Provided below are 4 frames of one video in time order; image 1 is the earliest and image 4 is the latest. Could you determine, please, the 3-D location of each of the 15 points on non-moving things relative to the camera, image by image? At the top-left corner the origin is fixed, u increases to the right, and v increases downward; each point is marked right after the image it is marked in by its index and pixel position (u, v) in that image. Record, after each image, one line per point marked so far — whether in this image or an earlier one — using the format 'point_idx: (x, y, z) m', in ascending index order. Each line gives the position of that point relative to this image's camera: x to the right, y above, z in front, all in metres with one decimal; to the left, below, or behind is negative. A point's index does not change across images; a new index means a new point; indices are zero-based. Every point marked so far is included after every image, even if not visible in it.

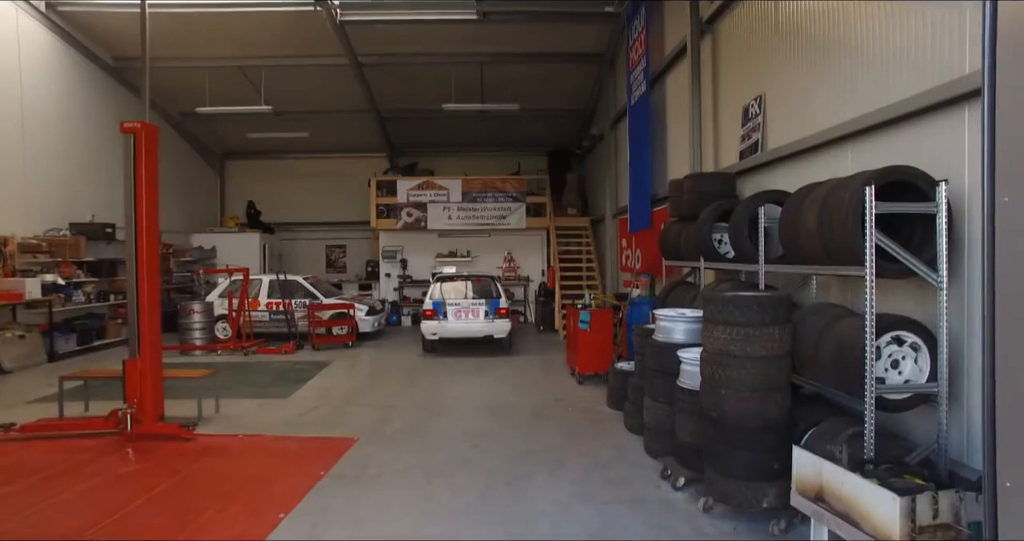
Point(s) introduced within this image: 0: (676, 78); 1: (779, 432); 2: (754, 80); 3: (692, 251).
0: (+1.7, +2.0, +8.2) m
1: (+1.1, -0.7, +3.4) m
2: (+1.8, +1.4, +5.8) m
3: (+1.3, +0.1, +5.6) m
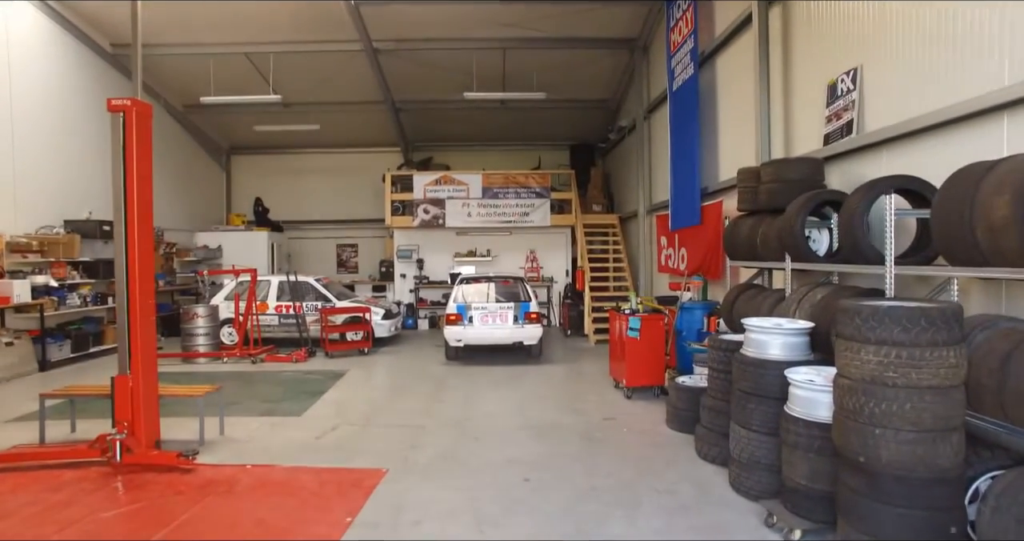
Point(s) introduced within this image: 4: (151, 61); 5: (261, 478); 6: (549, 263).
0: (+2.1, +2.0, +7.4) m
1: (+1.4, -0.7, +2.6) m
2: (+2.1, +1.4, +5.0) m
3: (+1.6, +0.1, +4.8) m
4: (-5.3, +3.1, +11.6) m
5: (-1.4, -1.1, +4.4) m
6: (+0.6, +0.1, +13.5) m
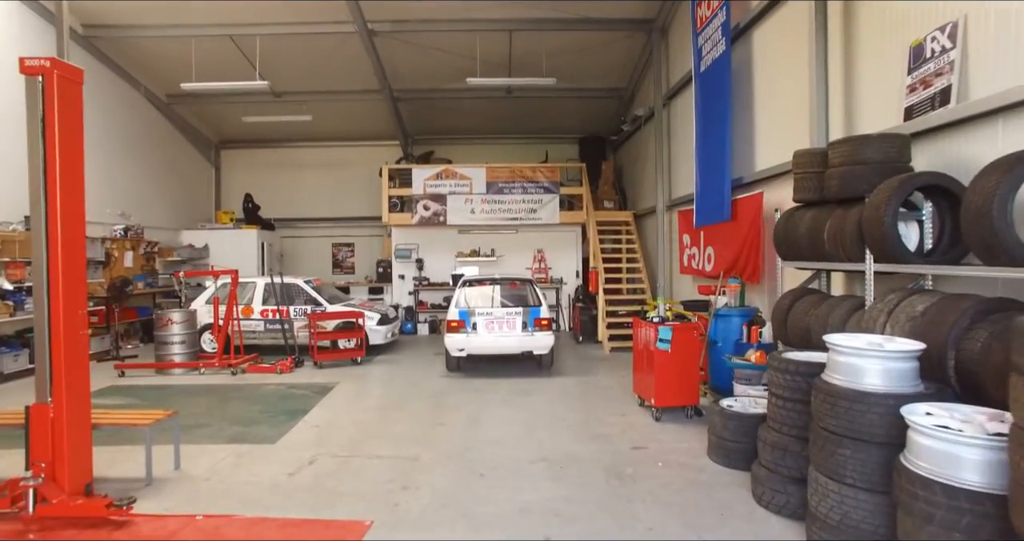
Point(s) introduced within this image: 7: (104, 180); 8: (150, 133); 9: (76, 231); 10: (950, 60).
0: (+2.1, +2.0, +6.5) m
1: (+1.5, -0.7, +1.7) m
2: (+2.2, +1.4, +4.1) m
3: (+1.7, +0.1, +3.8) m
4: (-5.2, +3.1, +10.7) m
5: (-1.3, -1.1, +3.5) m
6: (+0.7, +0.1, +12.6) m
7: (-5.5, +1.2, +10.8) m
8: (-5.6, +2.1, +12.4) m
9: (-2.0, +0.2, +3.7) m
10: (+2.1, +1.0, +3.9) m
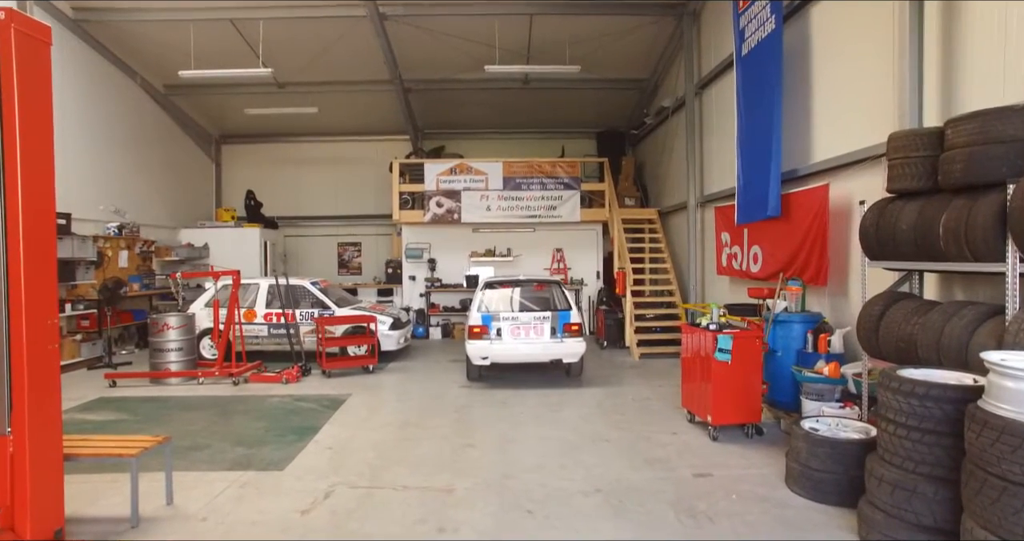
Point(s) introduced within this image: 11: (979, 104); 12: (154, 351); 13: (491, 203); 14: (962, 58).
0: (+2.4, +2.0, +5.8) m
1: (+1.8, -0.7, +1.0) m
2: (+2.4, +1.4, +3.4) m
3: (+1.9, +0.1, +3.2) m
4: (-4.9, +3.1, +10.0) m
5: (-1.1, -1.1, +2.8) m
6: (+1.0, +0.1, +11.9) m
7: (-5.3, +1.2, +10.1) m
8: (-5.4, +2.1, +11.7) m
9: (-1.8, +0.2, +3.0) m
10: (+2.4, +1.0, +3.2) m
11: (+2.4, +0.9, +4.2) m
12: (-3.6, -0.8, +8.0) m
13: (-0.3, +0.9, +11.2) m
14: (+2.4, +1.2, +4.3) m
